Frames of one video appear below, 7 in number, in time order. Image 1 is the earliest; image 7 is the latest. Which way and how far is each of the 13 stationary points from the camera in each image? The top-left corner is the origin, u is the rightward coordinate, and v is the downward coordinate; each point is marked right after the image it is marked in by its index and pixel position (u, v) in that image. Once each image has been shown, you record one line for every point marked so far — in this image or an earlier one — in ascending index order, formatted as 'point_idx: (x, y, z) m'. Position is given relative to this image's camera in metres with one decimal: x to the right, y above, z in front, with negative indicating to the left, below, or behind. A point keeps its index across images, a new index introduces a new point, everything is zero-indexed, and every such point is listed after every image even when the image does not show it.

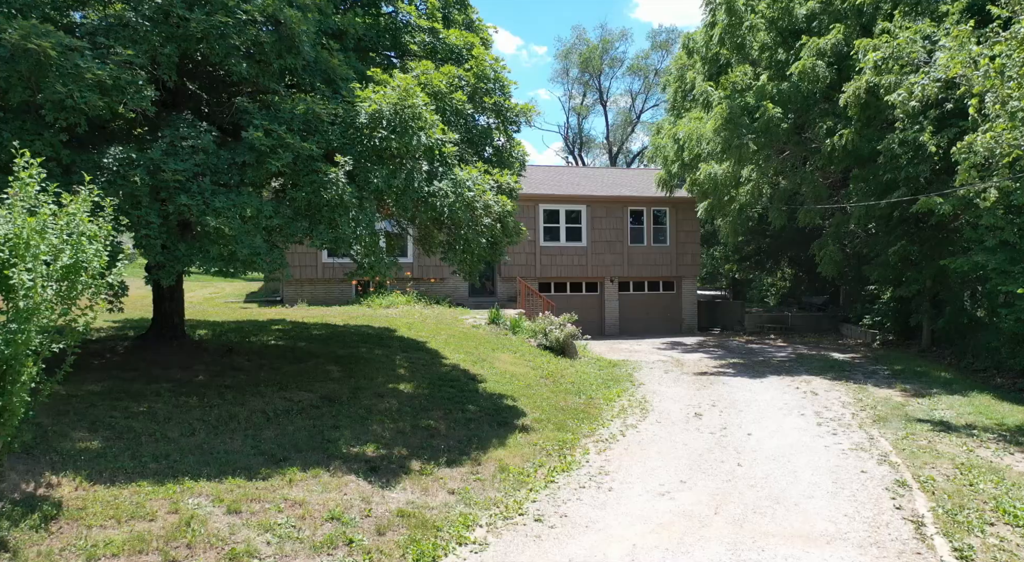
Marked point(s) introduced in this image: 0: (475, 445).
0: (-0.4, -1.9, +7.5) m
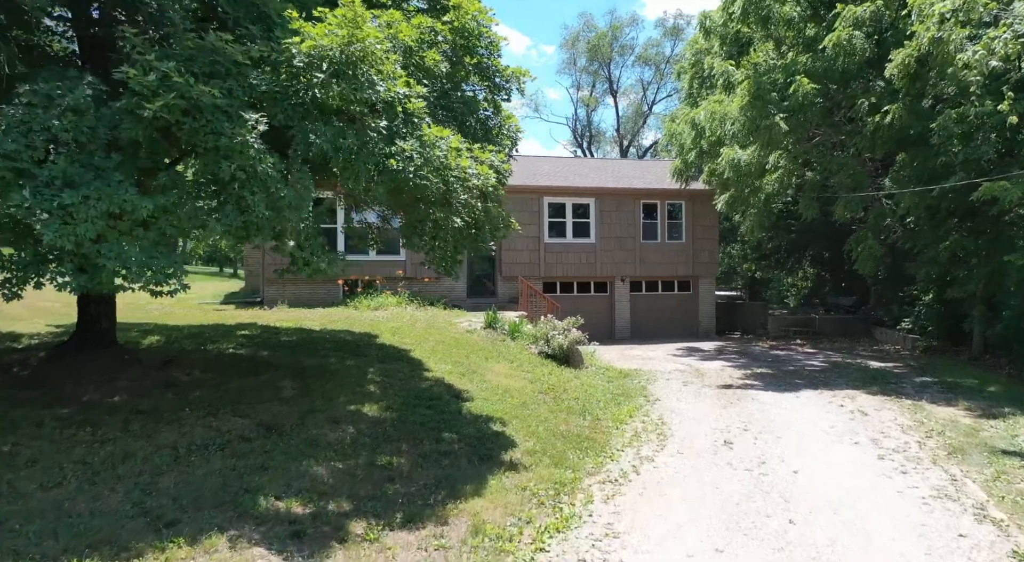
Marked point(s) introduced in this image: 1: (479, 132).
0: (-0.6, -1.9, +5.8) m
1: (-0.4, +1.9, +8.3) m
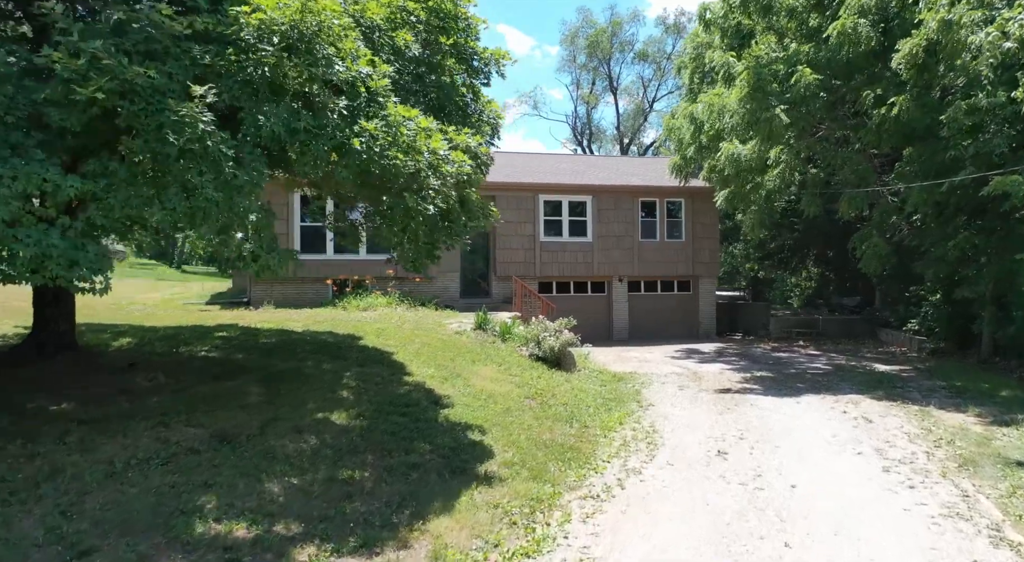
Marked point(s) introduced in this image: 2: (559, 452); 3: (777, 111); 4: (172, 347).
0: (-0.8, -1.8, +5.3) m
1: (-0.7, +1.9, +7.9) m
2: (+0.5, -1.9, +7.3) m
3: (+5.3, +3.4, +13.2) m
4: (-5.4, -1.0, +10.4) m
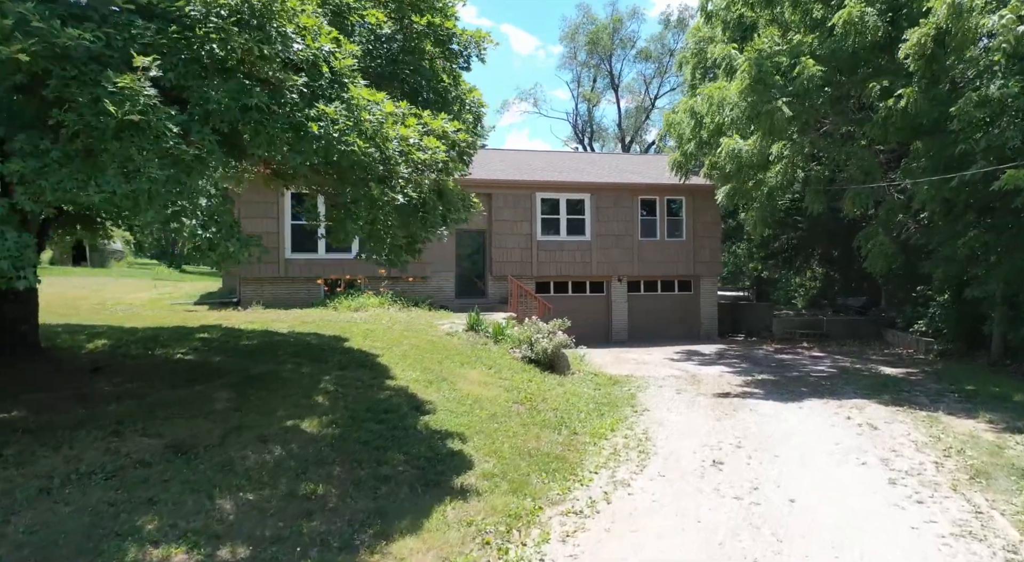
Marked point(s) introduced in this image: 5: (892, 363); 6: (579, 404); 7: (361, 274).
0: (-1.0, -1.8, +4.9) m
1: (-0.8, +1.9, +7.4) m
2: (+0.3, -1.9, +6.9) m
3: (+5.2, +3.4, +12.8) m
4: (-5.5, -1.0, +10.1) m
5: (+8.7, -1.9, +15.0) m
6: (+1.0, -1.9, +10.1) m
7: (-4.1, +0.2, +17.7) m
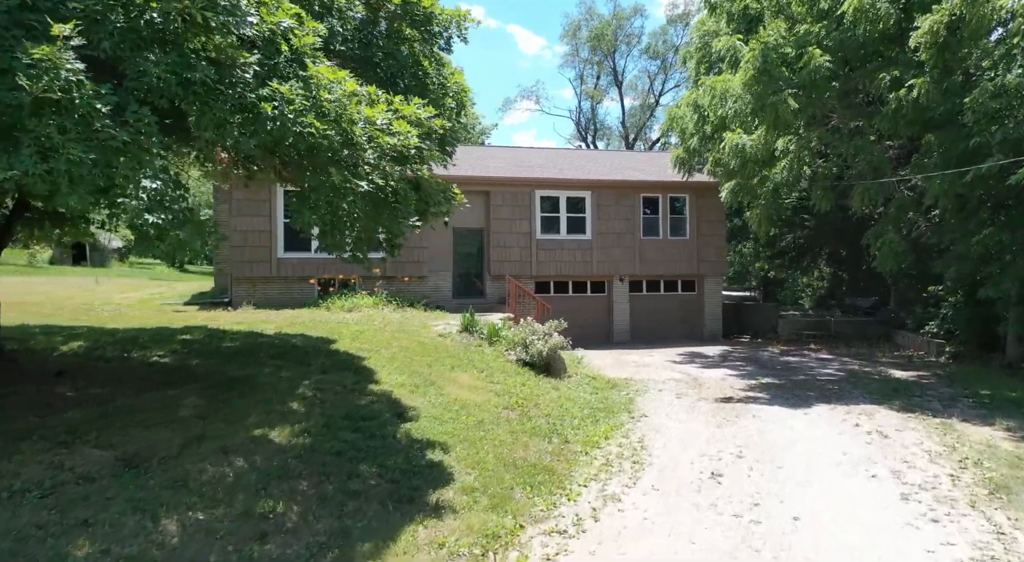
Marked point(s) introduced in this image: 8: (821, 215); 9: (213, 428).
0: (-1.2, -1.8, +4.5) m
1: (-1.0, +1.9, +7.0) m
2: (+0.2, -1.9, +6.5) m
3: (+5.1, +3.4, +12.3) m
4: (-5.7, -1.0, +9.7) m
5: (+8.6, -1.9, +14.5) m
6: (+0.9, -1.9, +9.7) m
7: (-4.1, +0.2, +17.3) m
8: (+9.3, +2.0, +19.9) m
9: (-2.8, -1.4, +6.2) m
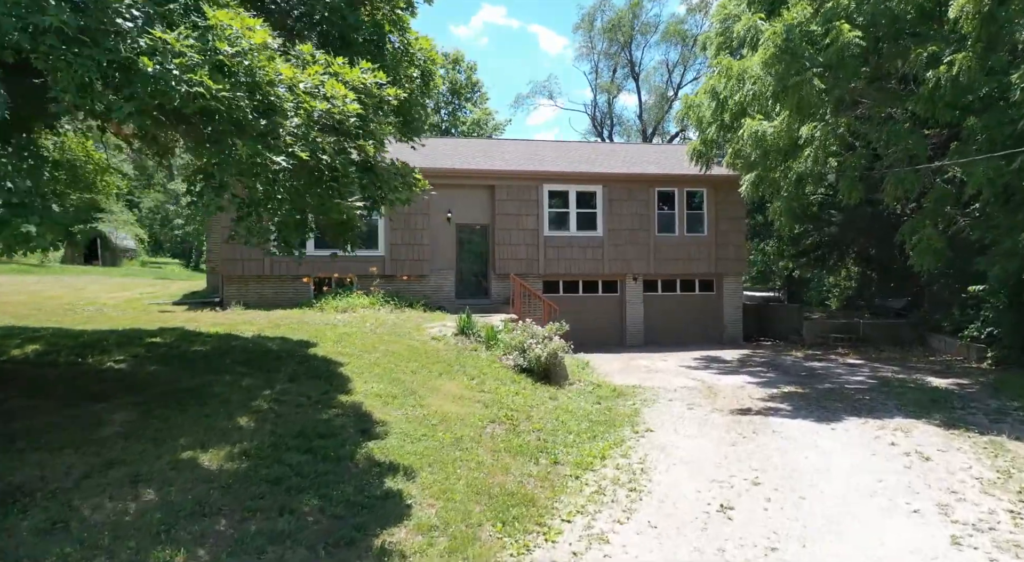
0: (-1.5, -1.8, +3.5) m
1: (-1.2, +2.0, +6.1) m
2: (-0.1, -1.9, +5.5) m
3: (+5.0, +3.4, +11.1) m
4: (-5.8, -1.0, +8.9) m
5: (+8.6, -1.8, +13.3) m
6: (+0.8, -1.9, +8.7) m
7: (-4.0, +0.2, +16.5) m
8: (+9.5, +2.0, +18.6) m
9: (-3.0, -1.4, +5.3) m
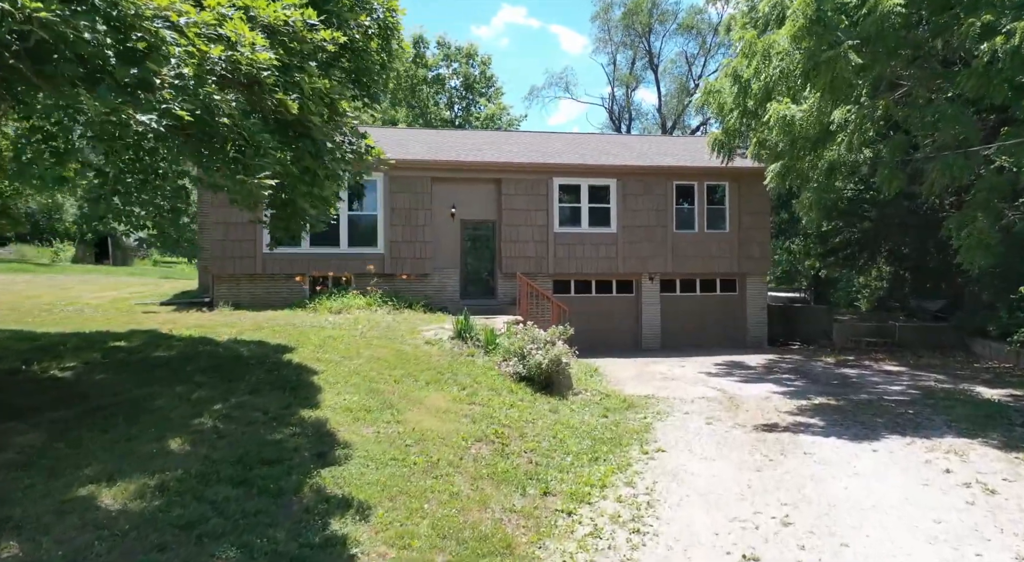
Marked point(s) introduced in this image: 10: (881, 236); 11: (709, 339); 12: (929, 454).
0: (-1.8, -1.8, +2.5) m
1: (-1.4, +2.0, +5.1) m
2: (-0.3, -1.9, +4.5) m
3: (+5.0, +3.5, +9.9) m
4: (-5.9, -1.0, +8.0) m
5: (+8.6, -1.8, +11.9) m
6: (+0.7, -1.8, +7.6) m
7: (-3.8, +0.2, +15.6) m
8: (+9.7, +2.0, +17.2) m
9: (-3.2, -1.3, +4.4) m
10: (+10.1, +1.3, +18.1) m
11: (+5.6, -1.6, +18.6) m
12: (+4.7, -1.9, +7.4) m
